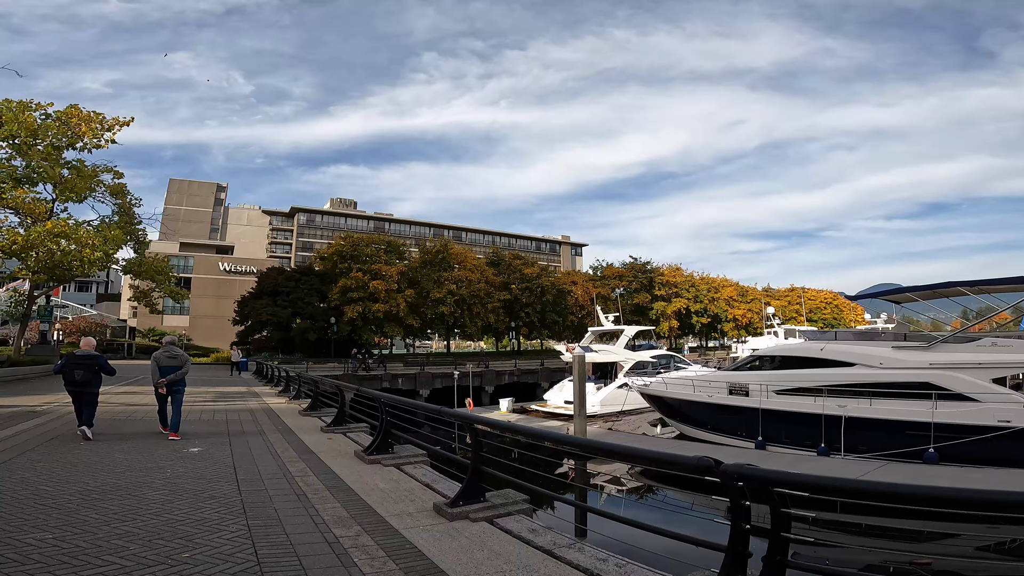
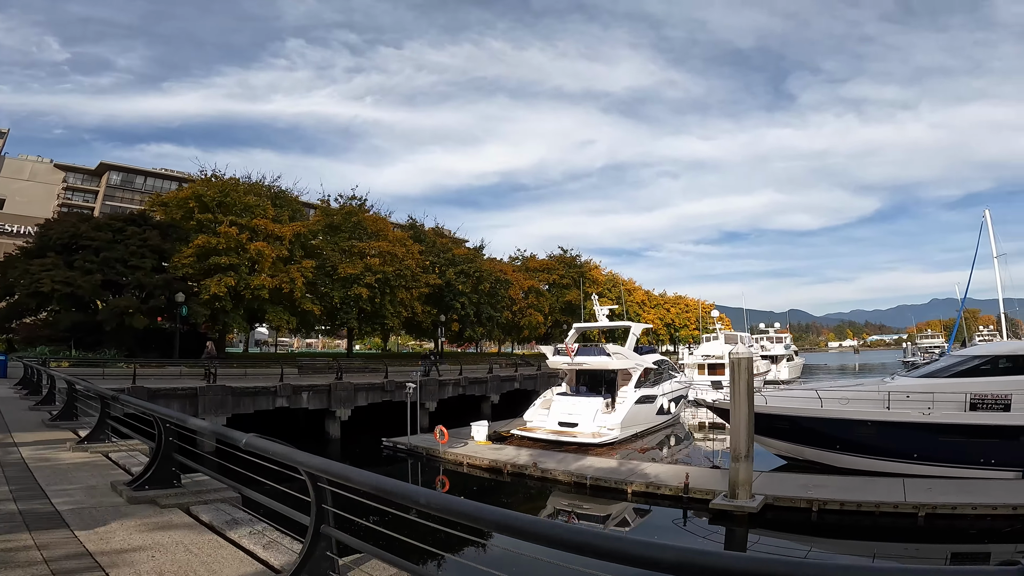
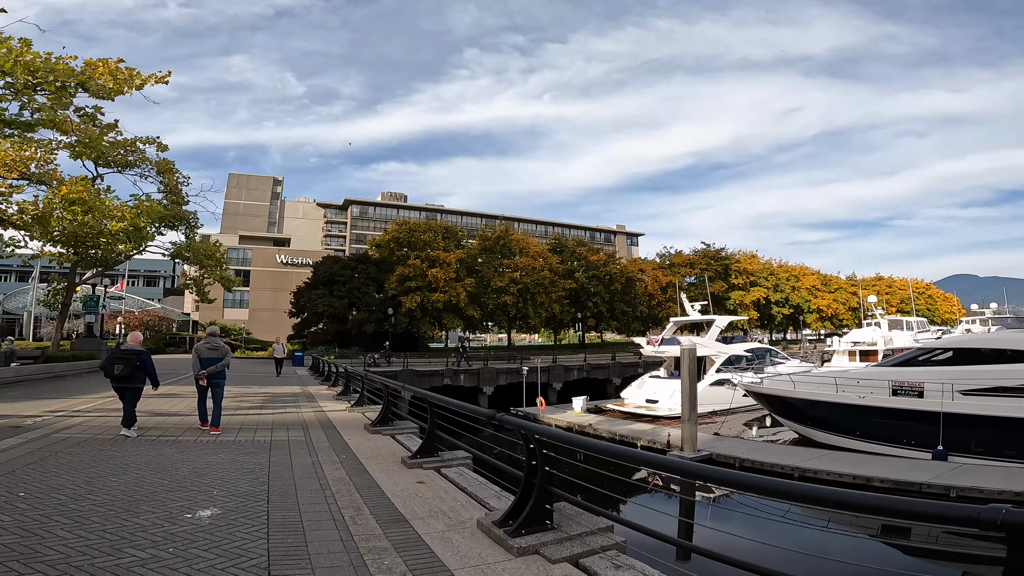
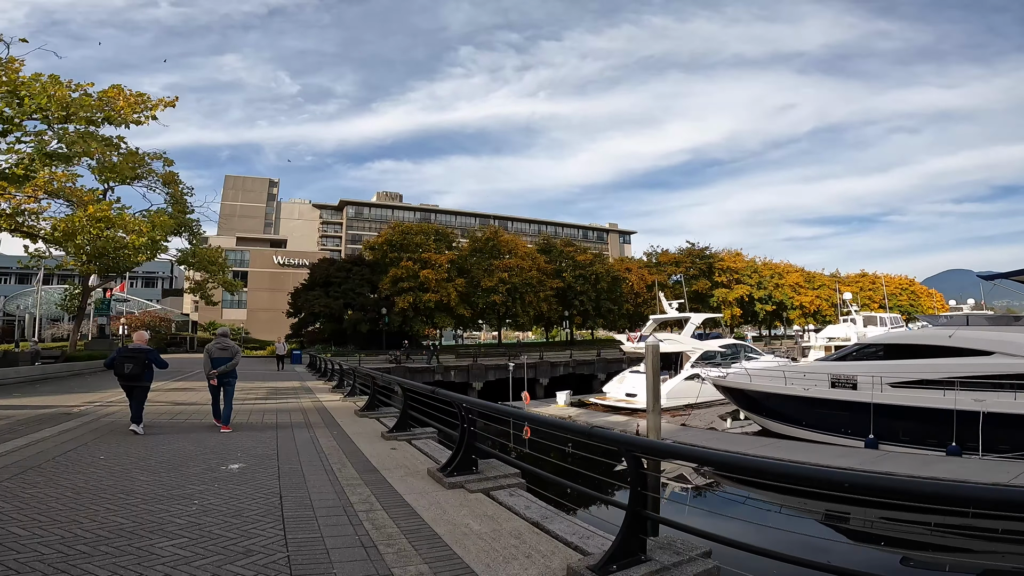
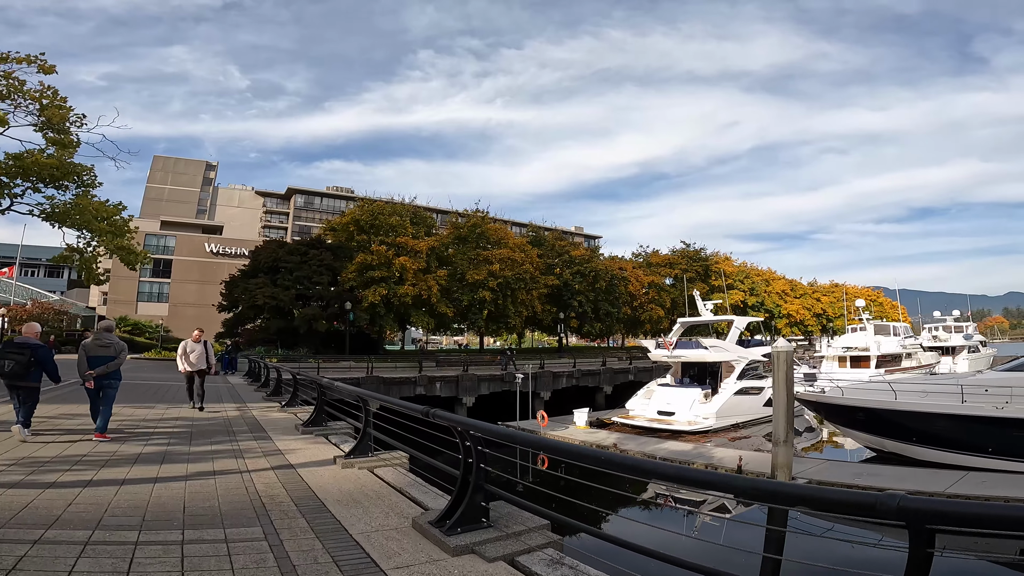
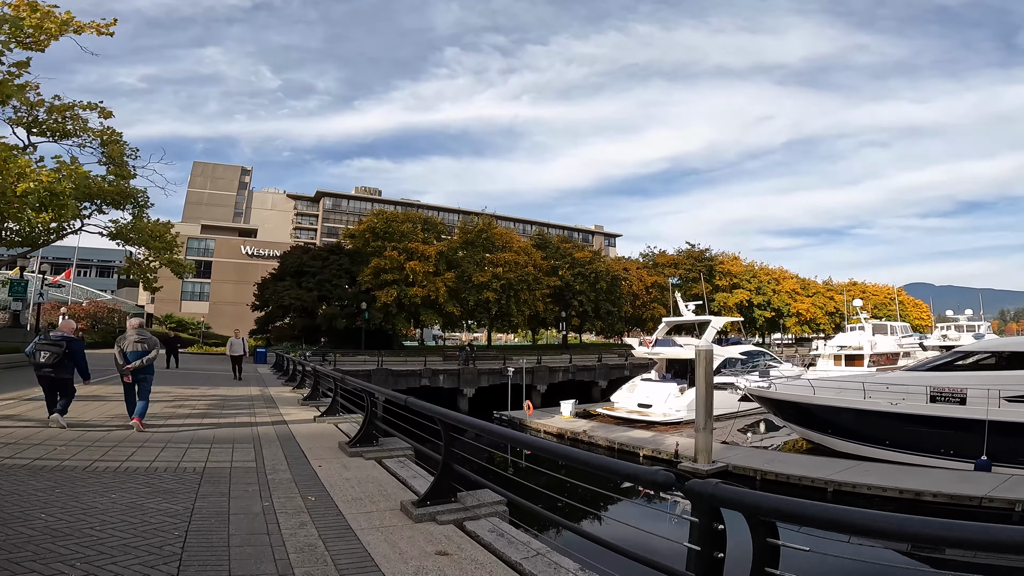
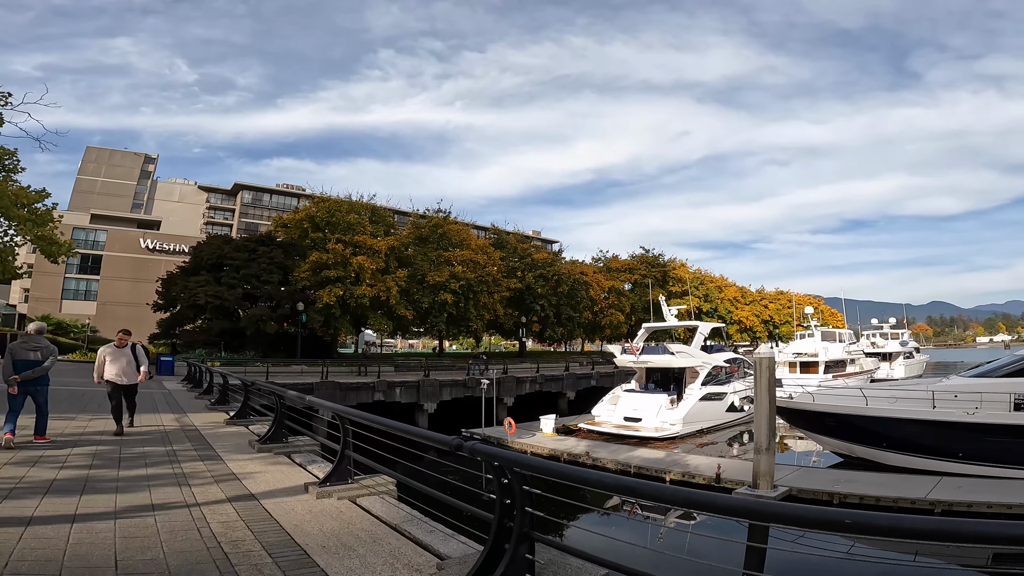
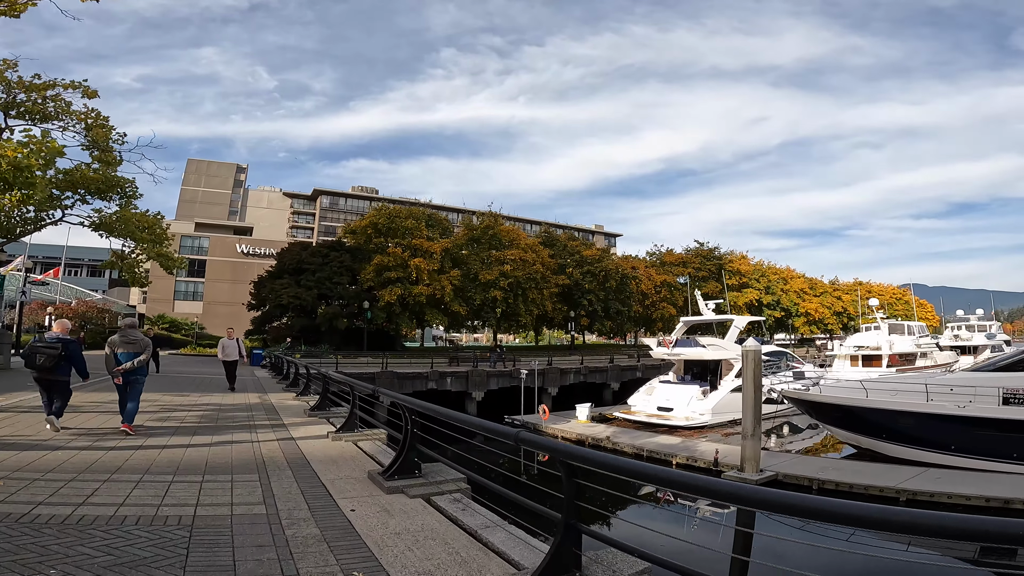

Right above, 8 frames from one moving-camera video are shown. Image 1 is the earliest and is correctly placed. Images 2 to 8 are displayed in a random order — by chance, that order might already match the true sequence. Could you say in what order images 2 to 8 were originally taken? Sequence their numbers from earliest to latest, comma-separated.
4, 3, 6, 8, 5, 7, 2
